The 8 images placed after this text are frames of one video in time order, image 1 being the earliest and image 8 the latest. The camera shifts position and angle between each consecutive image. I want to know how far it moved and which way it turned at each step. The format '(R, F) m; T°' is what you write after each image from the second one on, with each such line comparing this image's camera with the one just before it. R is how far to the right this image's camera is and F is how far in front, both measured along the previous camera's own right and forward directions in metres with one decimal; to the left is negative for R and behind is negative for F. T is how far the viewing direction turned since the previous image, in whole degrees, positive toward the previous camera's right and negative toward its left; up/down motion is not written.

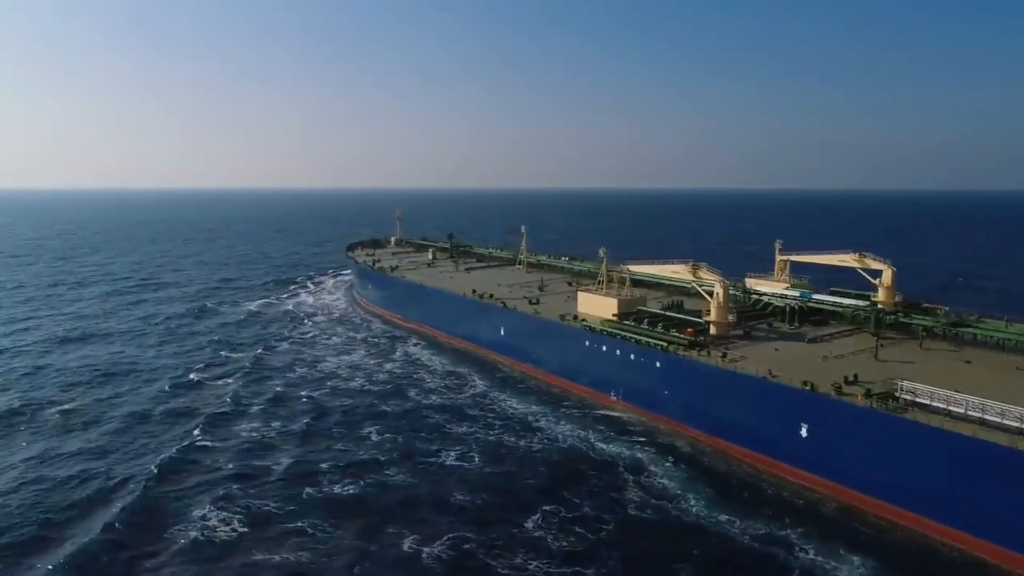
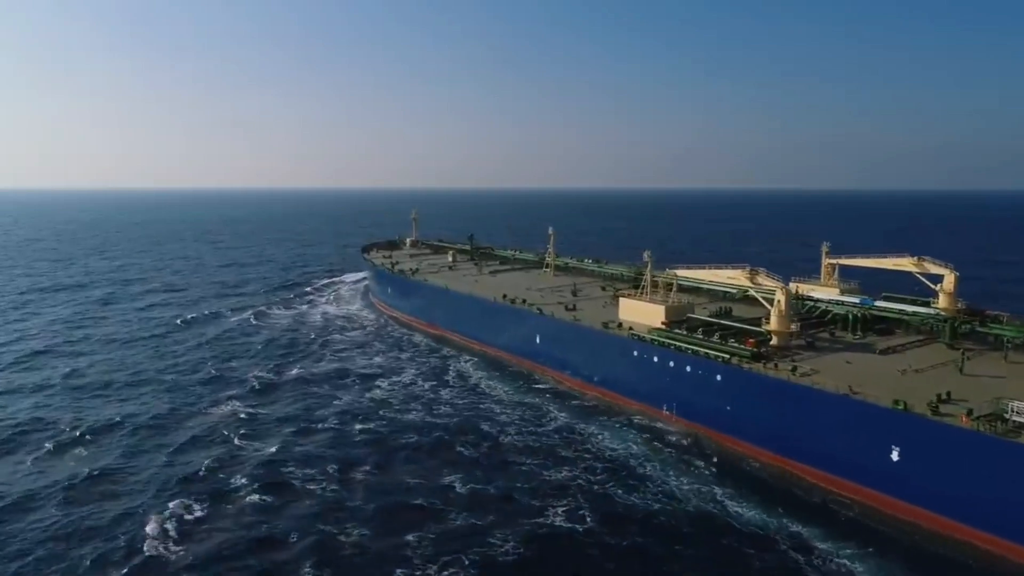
(-1.7, +2.2) m; 0°
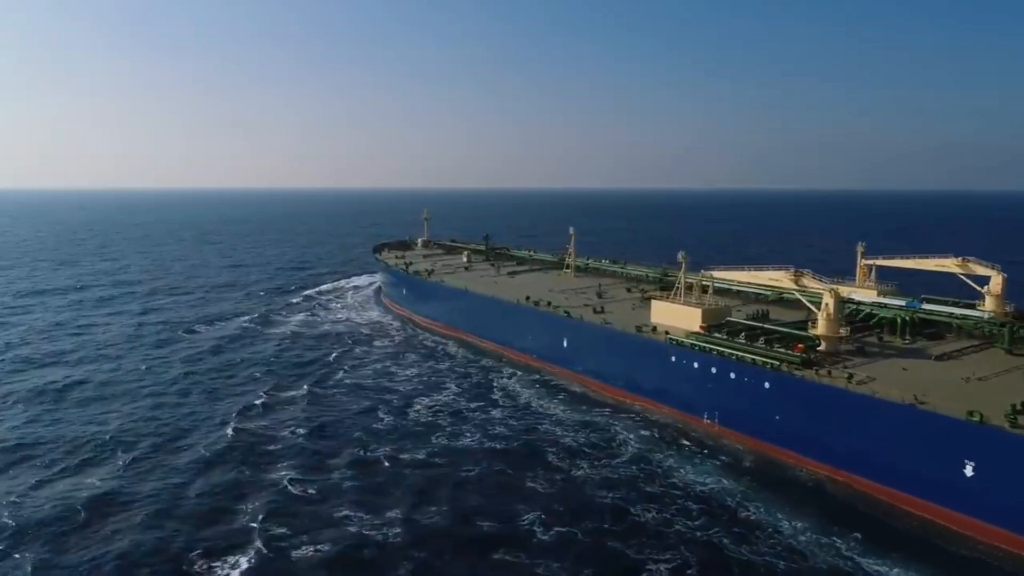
(-1.2, +1.4) m; 0°
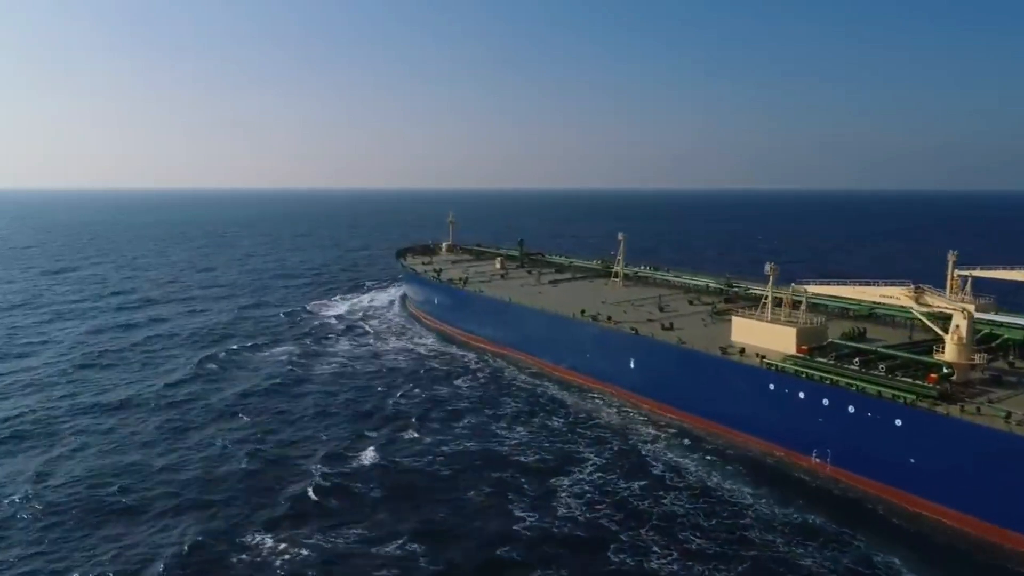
(-2.4, +3.7) m; 0°
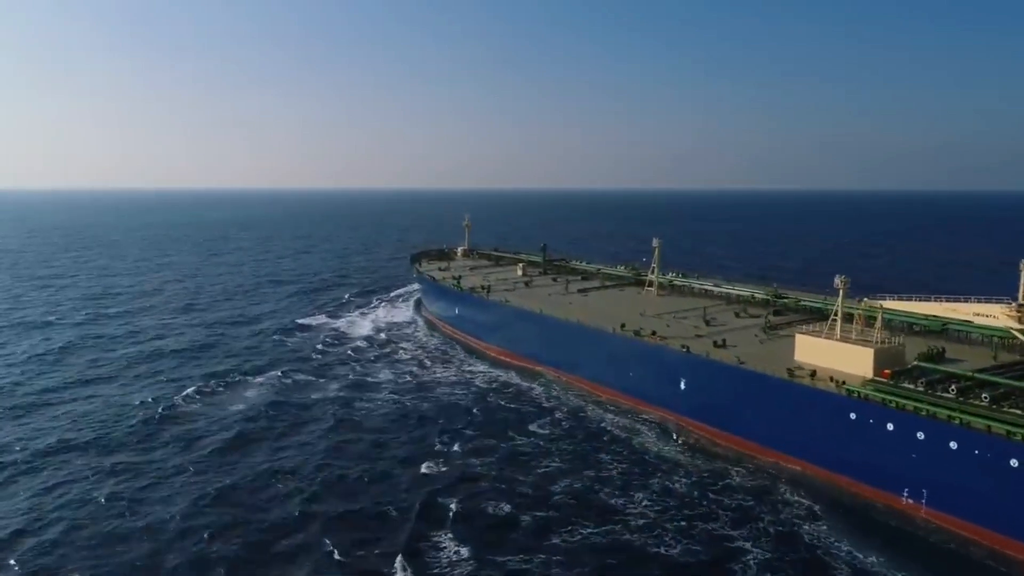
(-1.4, +2.7) m; 0°
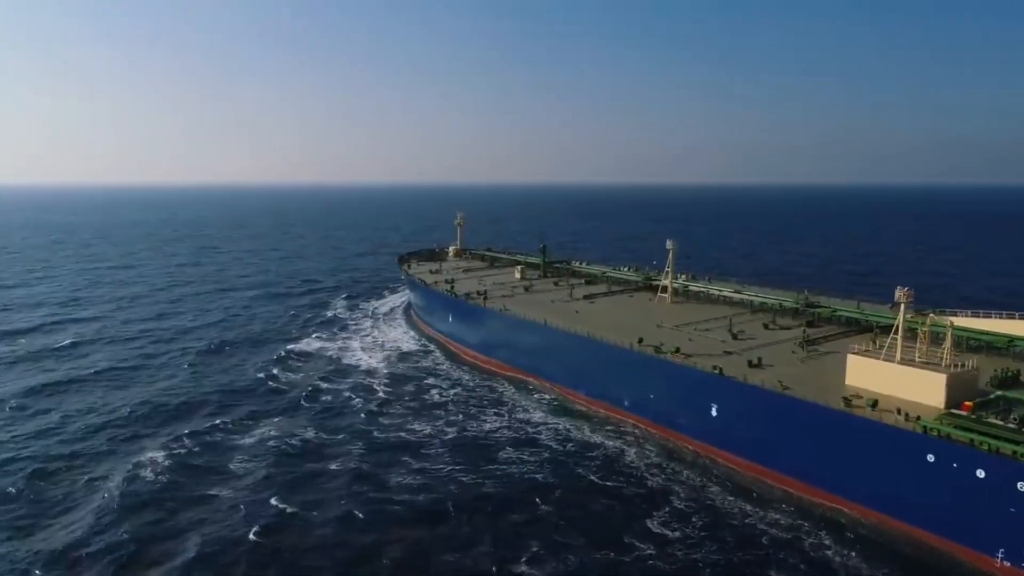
(-0.5, +3.9) m; +1°
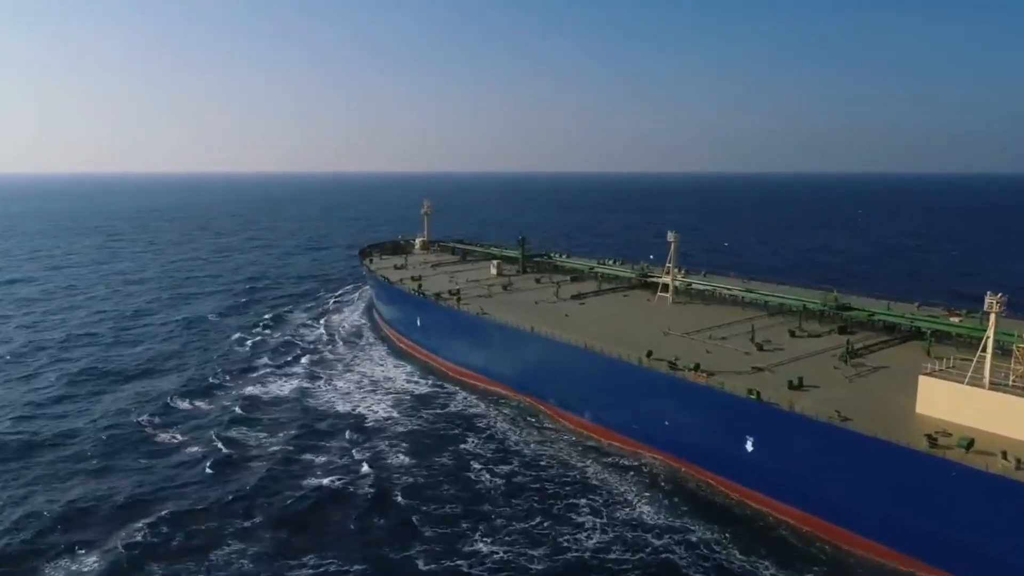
(-0.5, +5.2) m; +3°
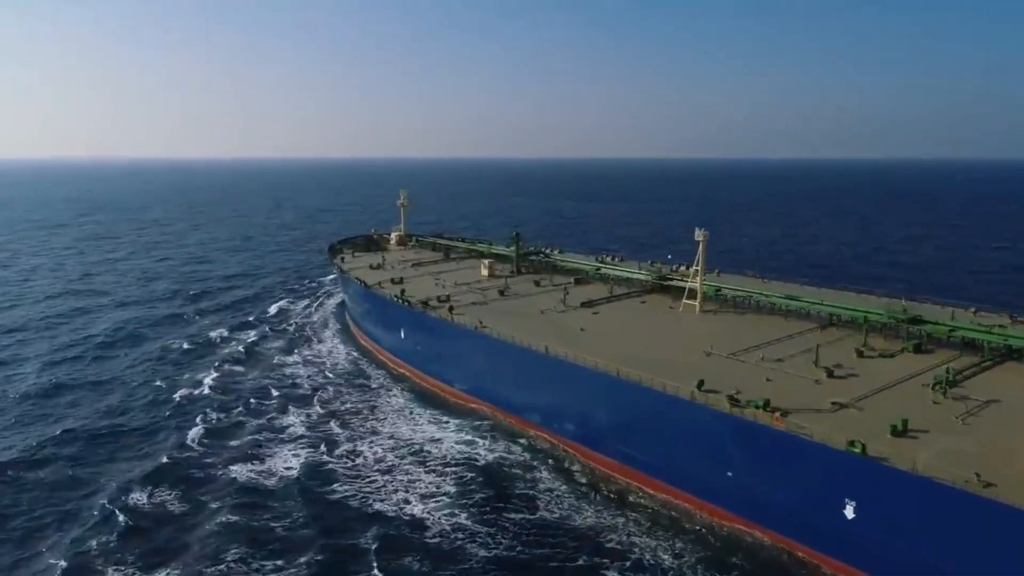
(-1.3, +4.8) m; +3°
